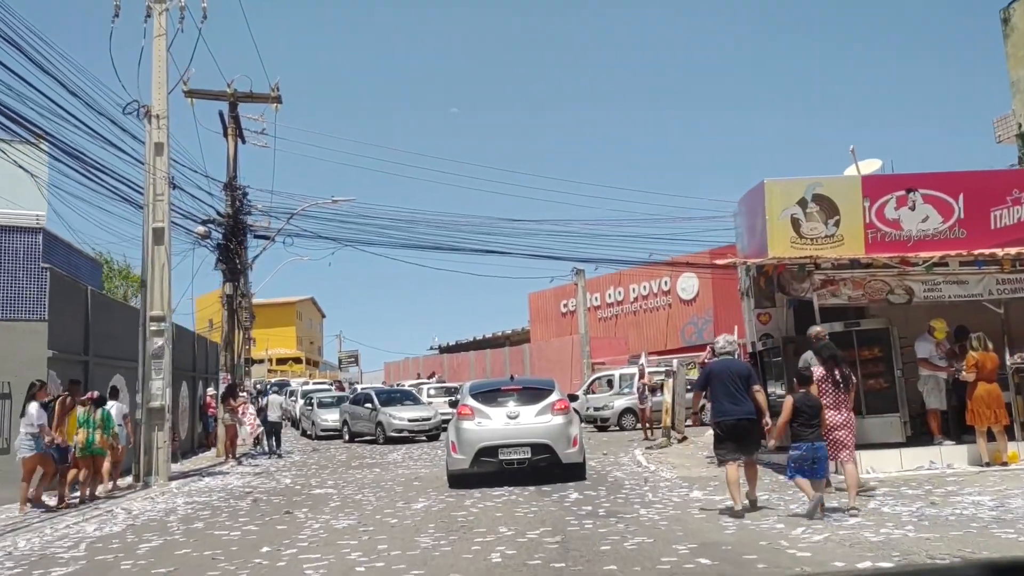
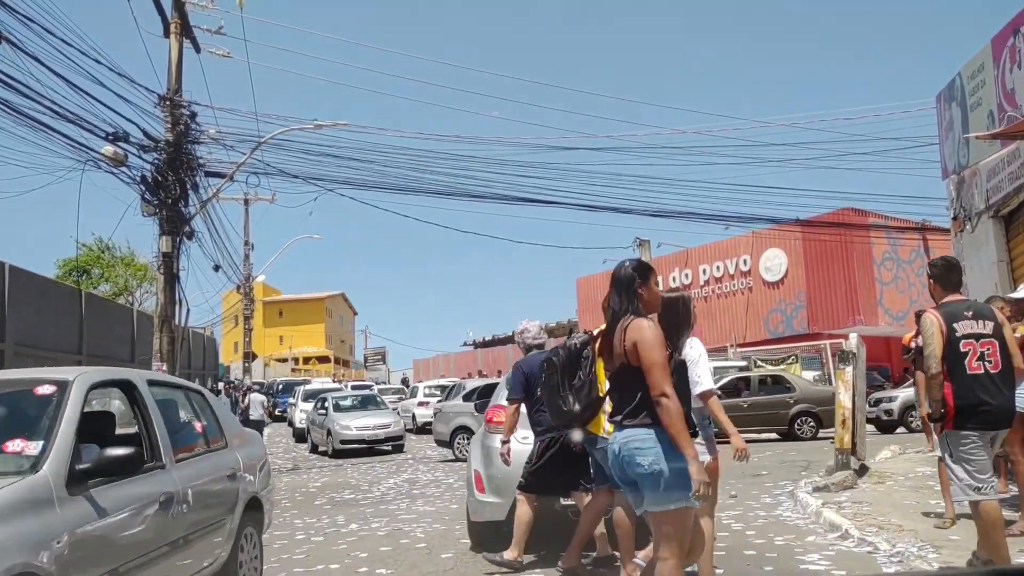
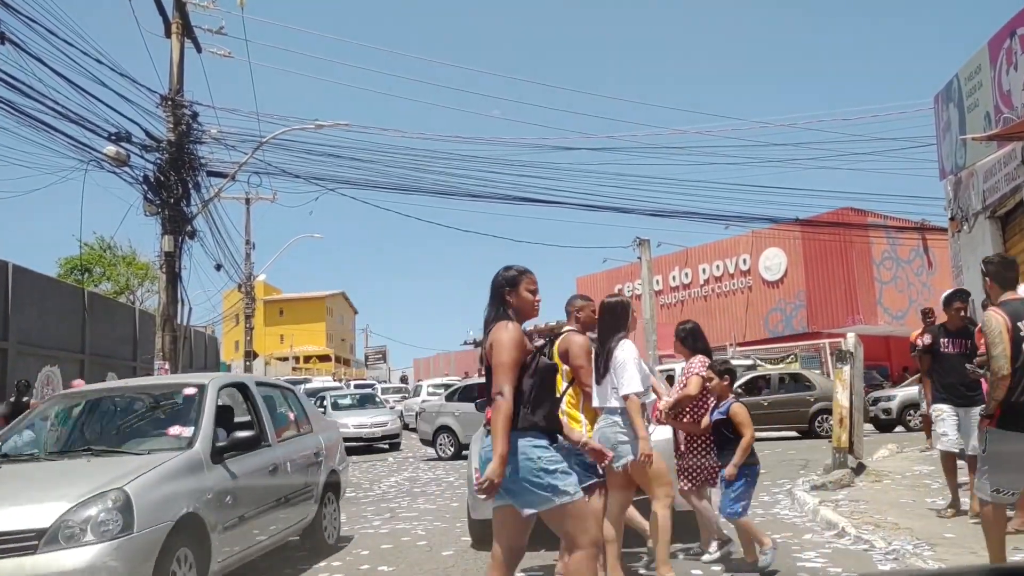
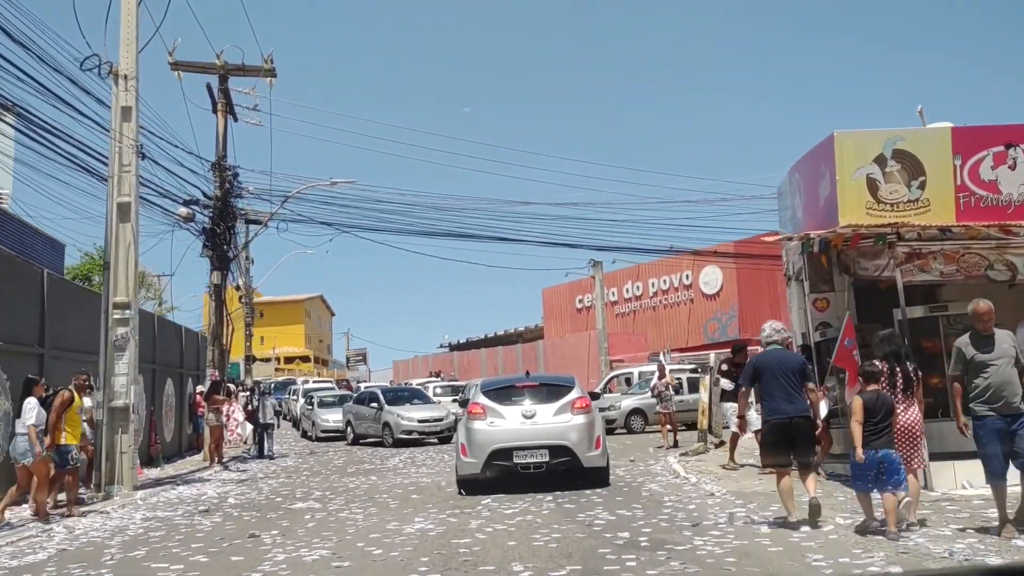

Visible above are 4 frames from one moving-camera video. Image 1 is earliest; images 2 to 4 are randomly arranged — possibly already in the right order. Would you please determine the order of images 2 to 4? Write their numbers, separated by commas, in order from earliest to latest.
4, 3, 2
